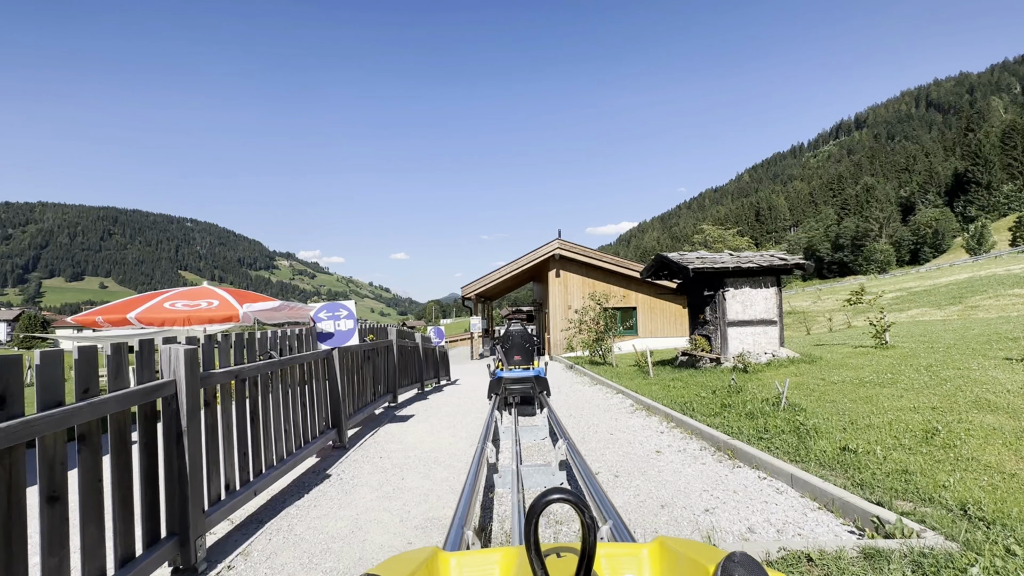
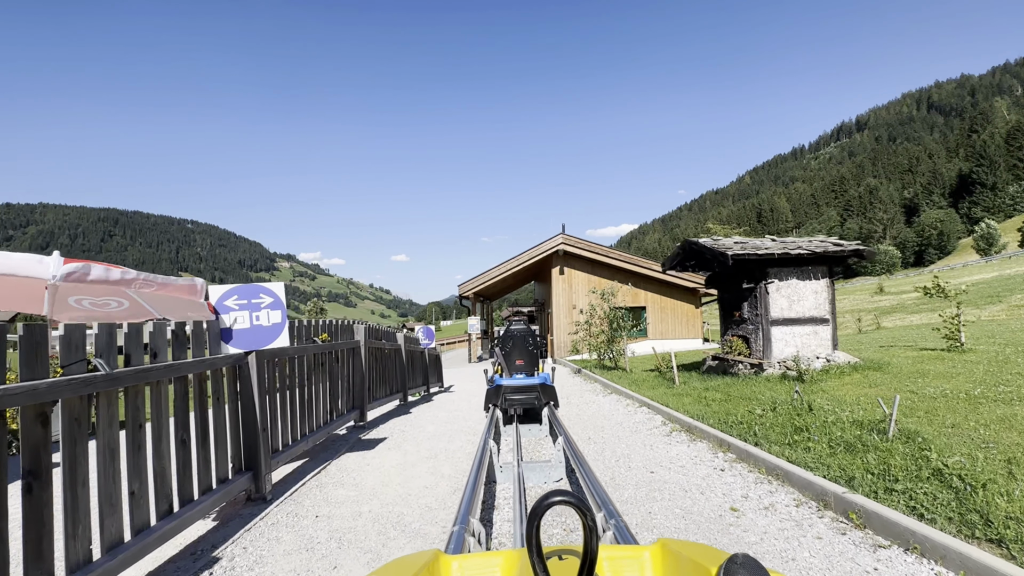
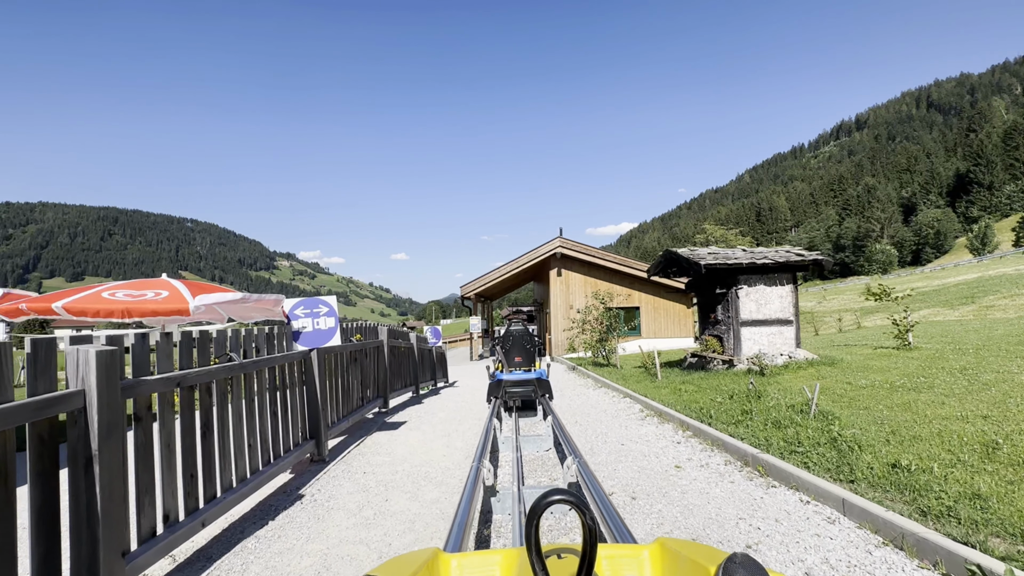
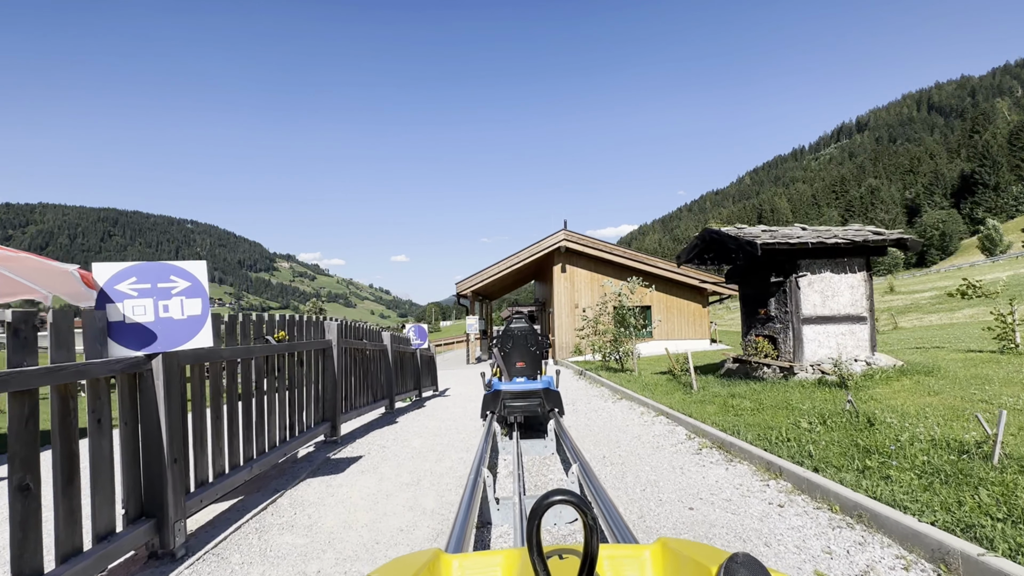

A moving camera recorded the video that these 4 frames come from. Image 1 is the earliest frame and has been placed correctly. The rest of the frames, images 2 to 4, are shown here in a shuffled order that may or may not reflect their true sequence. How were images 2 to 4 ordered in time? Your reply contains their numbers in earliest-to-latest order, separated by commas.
3, 2, 4
